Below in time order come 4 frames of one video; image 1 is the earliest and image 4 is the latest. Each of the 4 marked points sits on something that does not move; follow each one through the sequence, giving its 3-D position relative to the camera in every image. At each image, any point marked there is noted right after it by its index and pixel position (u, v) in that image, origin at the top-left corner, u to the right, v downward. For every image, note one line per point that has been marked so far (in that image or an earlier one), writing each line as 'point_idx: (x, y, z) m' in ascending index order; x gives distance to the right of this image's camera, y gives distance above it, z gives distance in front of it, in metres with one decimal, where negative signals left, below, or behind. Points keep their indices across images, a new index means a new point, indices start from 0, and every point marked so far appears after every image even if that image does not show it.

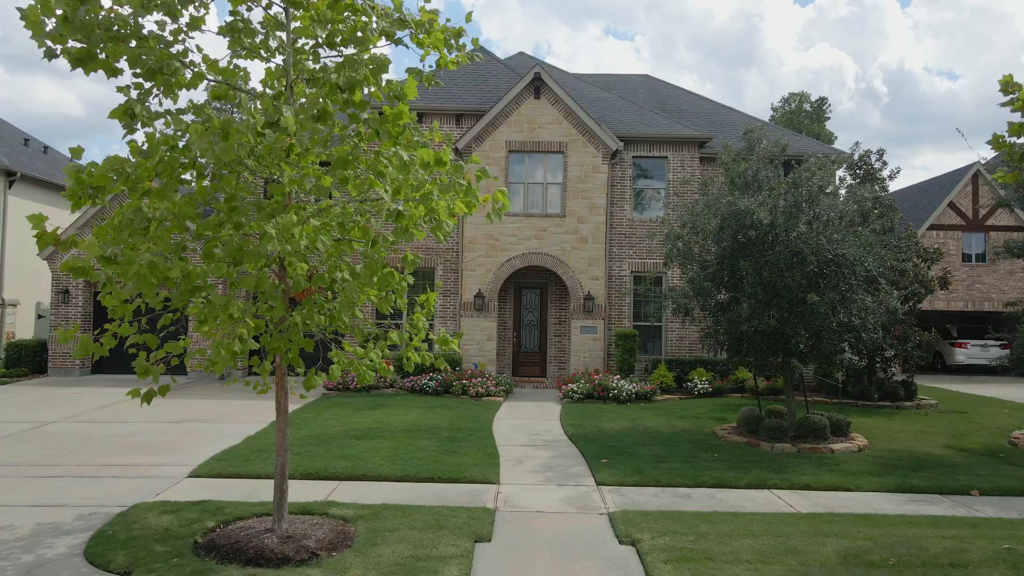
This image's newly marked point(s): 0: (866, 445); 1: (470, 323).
0: (+5.6, -2.5, +11.6) m
1: (-1.0, -0.9, +18.0) m
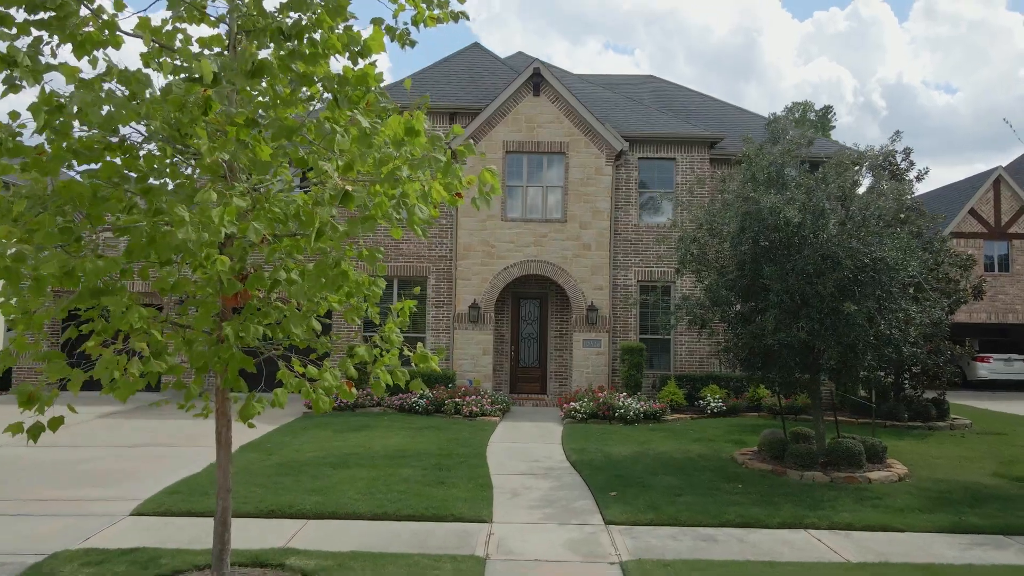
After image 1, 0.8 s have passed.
0: (+5.5, -2.6, +10.3) m
1: (-1.1, -1.1, +16.8) m
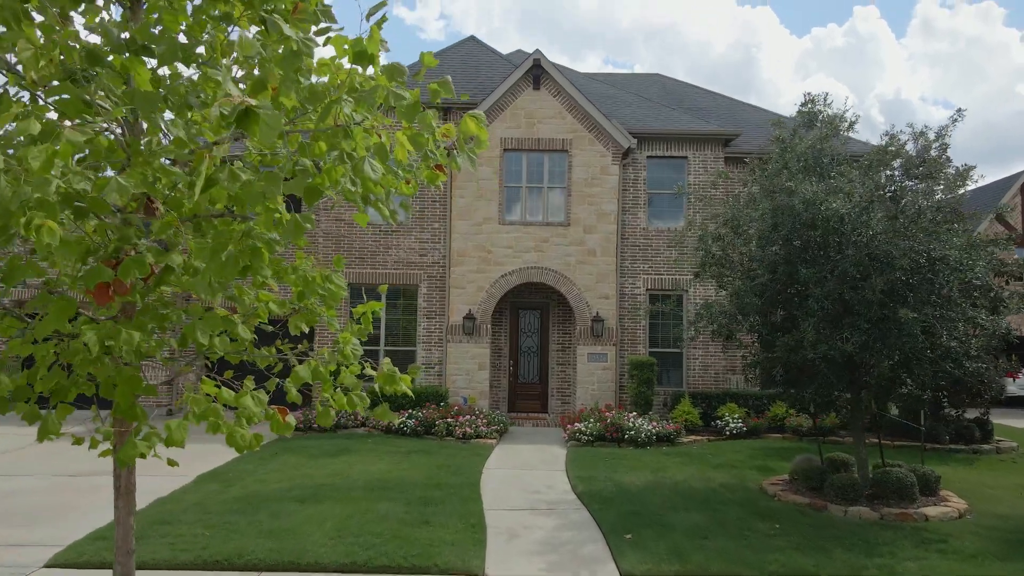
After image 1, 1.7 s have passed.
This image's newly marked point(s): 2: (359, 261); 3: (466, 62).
0: (+5.5, -2.7, +8.9) m
1: (-1.1, -1.3, +15.4) m
2: (-3.3, +0.6, +16.0) m
3: (-1.1, +5.4, +17.7) m
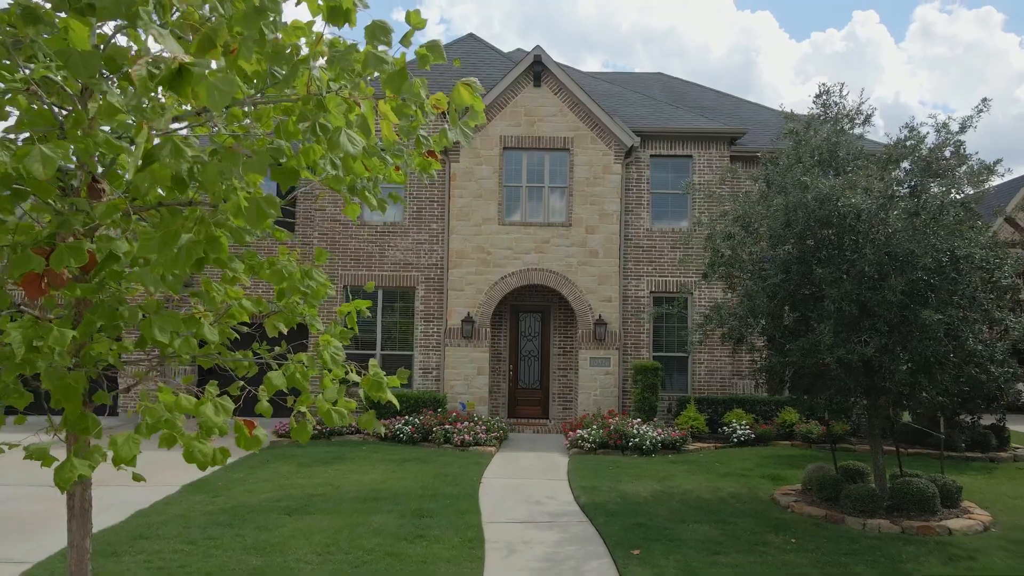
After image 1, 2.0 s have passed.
0: (+5.5, -2.7, +8.4) m
1: (-1.1, -1.3, +14.9) m
2: (-3.3, +0.5, +15.6) m
3: (-1.1, +5.4, +17.3) m
